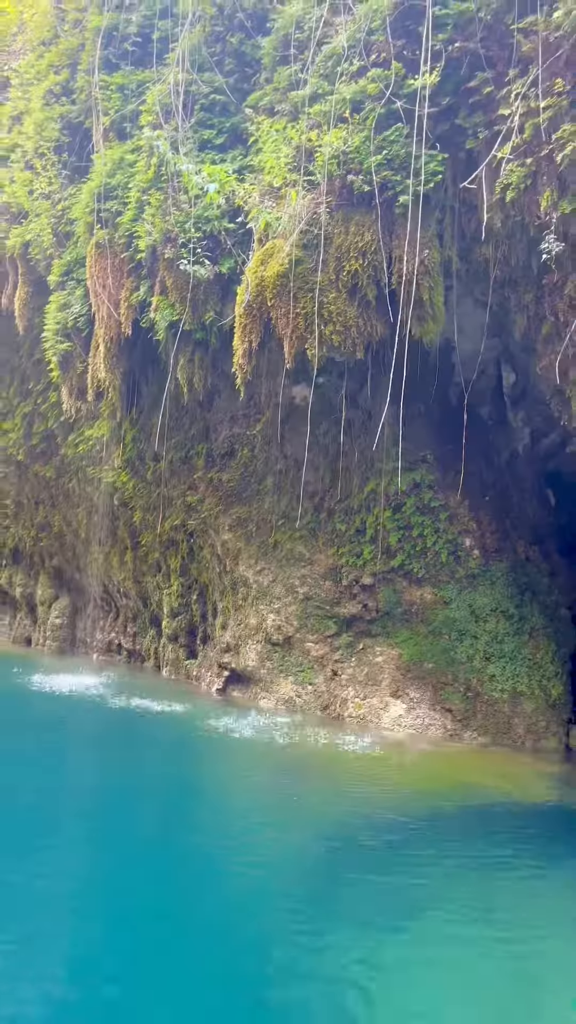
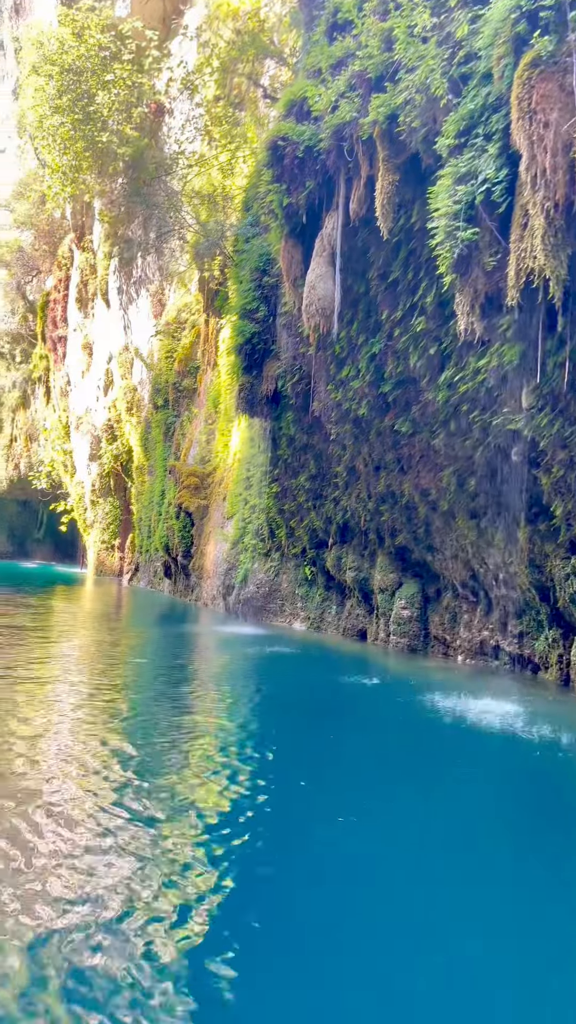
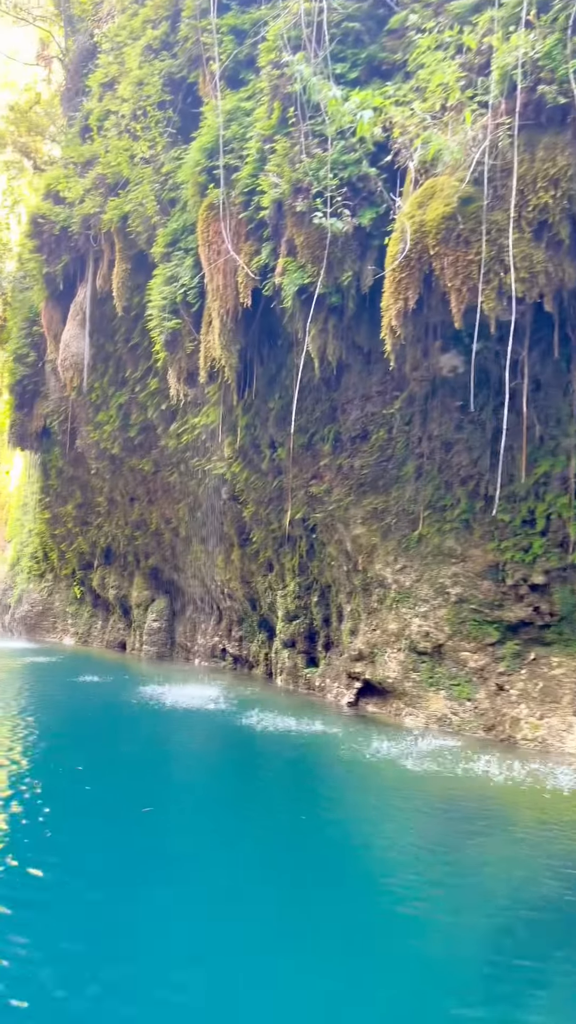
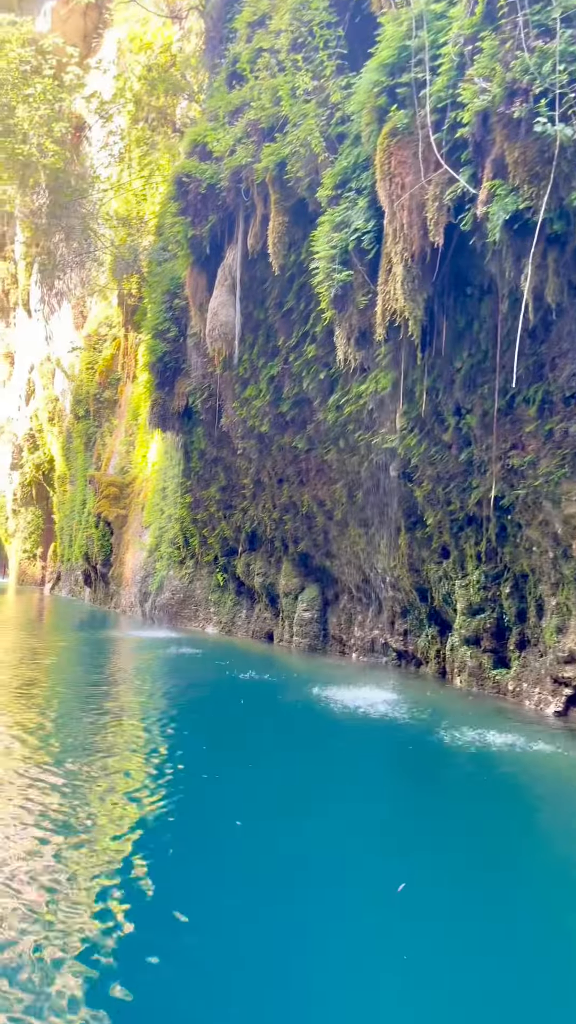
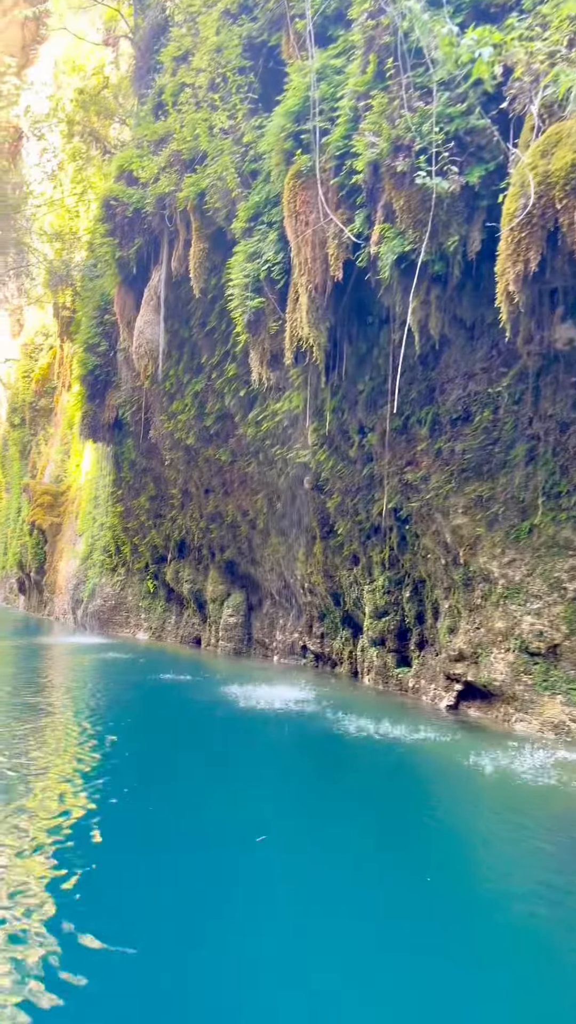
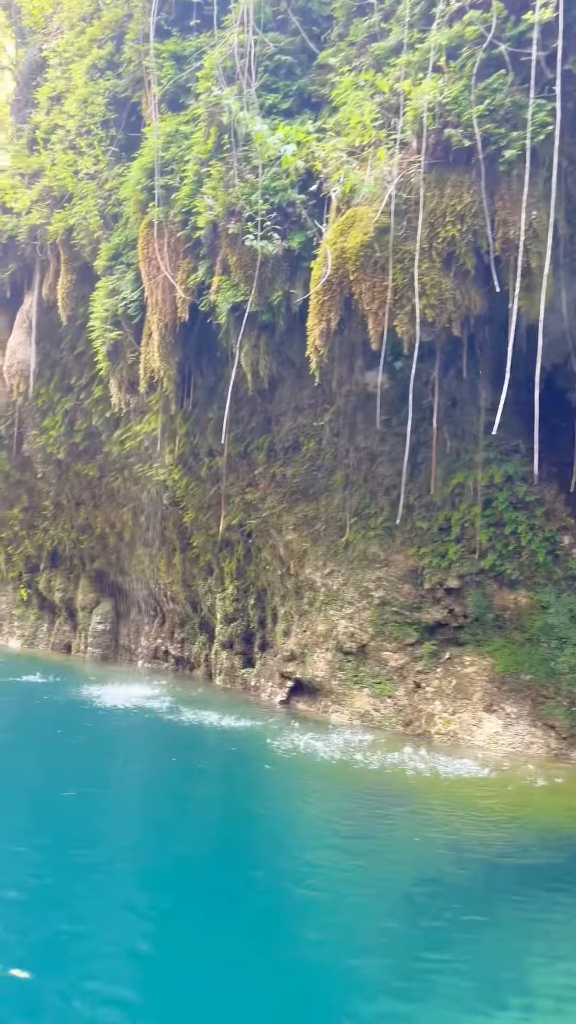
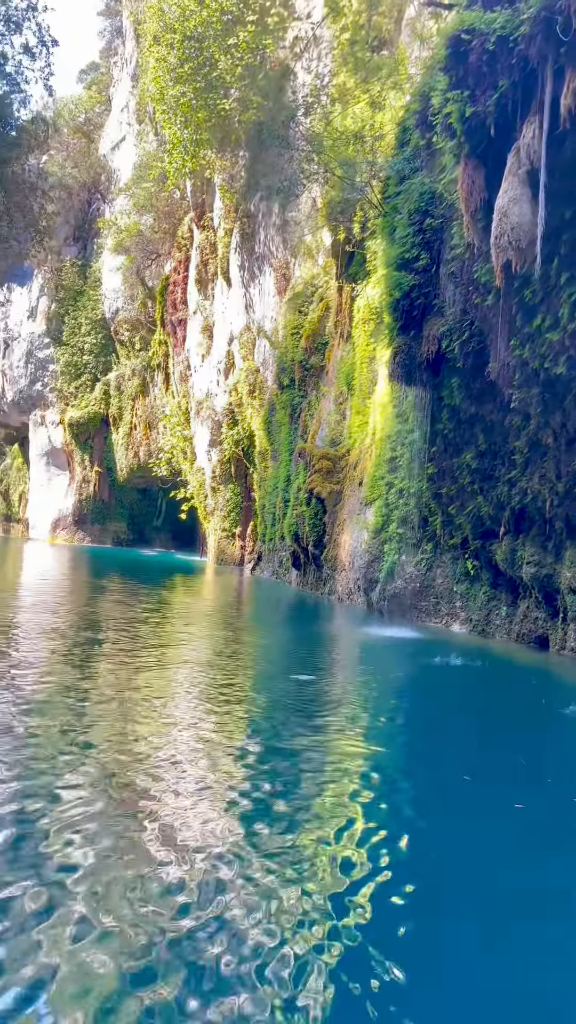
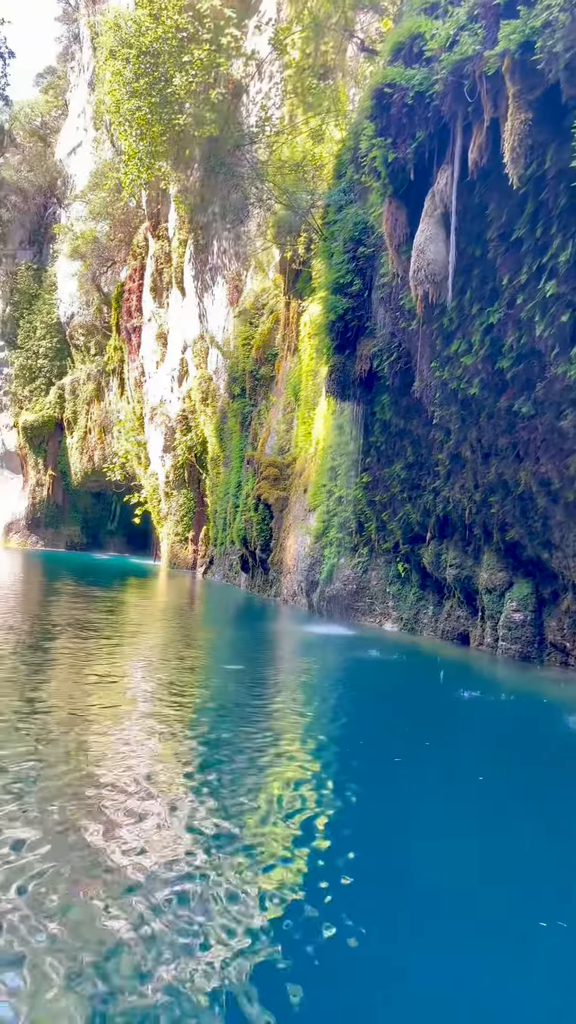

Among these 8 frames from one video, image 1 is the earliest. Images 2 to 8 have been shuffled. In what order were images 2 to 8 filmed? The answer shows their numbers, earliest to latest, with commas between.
6, 3, 5, 4, 2, 8, 7
